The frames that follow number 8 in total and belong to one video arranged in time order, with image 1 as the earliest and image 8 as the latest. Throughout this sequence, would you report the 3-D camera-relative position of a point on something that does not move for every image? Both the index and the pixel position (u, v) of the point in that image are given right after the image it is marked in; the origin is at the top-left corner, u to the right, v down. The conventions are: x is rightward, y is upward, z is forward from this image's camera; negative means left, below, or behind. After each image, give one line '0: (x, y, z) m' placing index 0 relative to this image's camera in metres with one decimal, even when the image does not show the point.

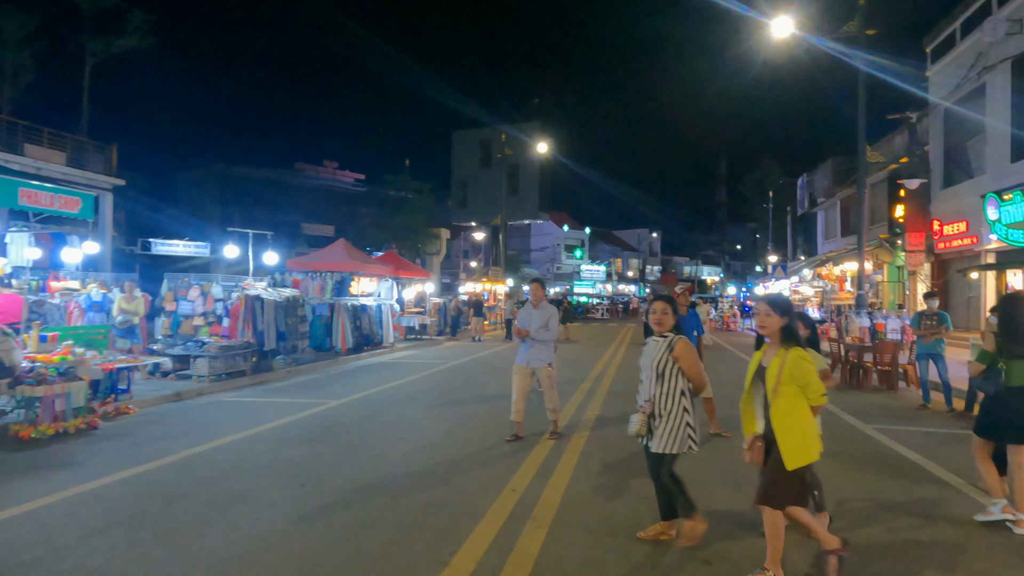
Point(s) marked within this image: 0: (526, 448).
0: (+0.2, -2.0, +8.4) m
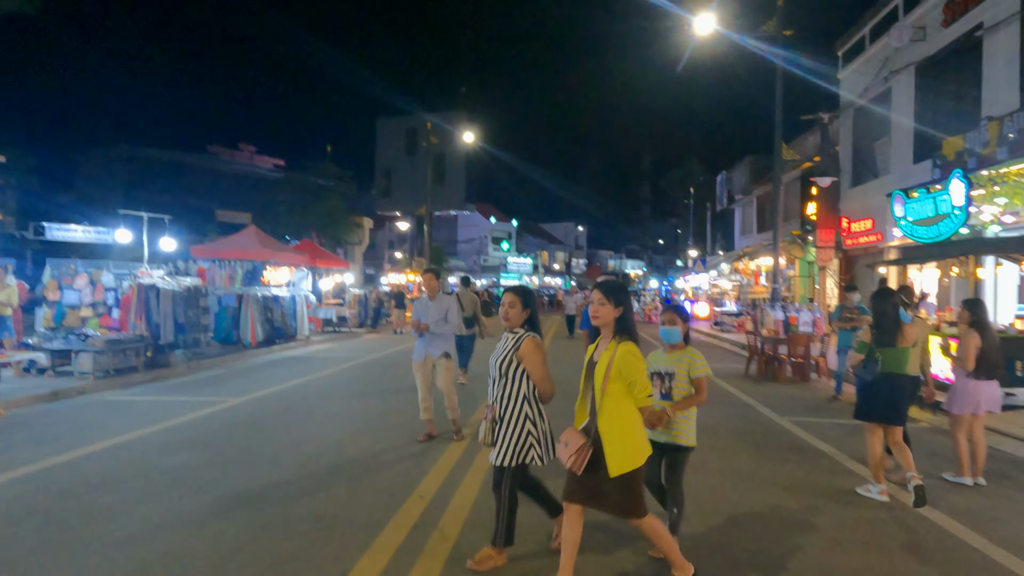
0: (-0.9, -1.9, +7.9) m
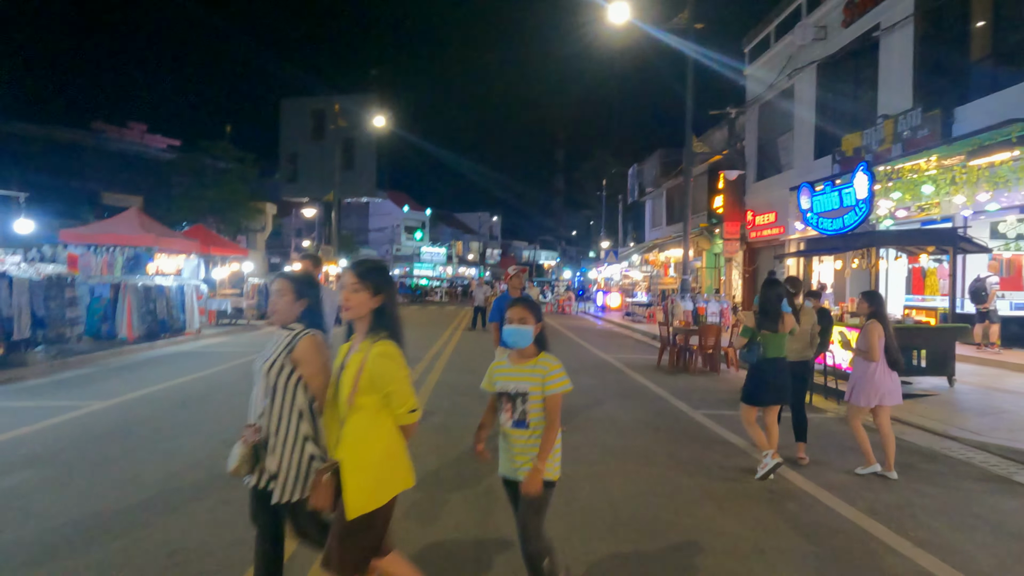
0: (-1.9, -1.8, +7.1) m
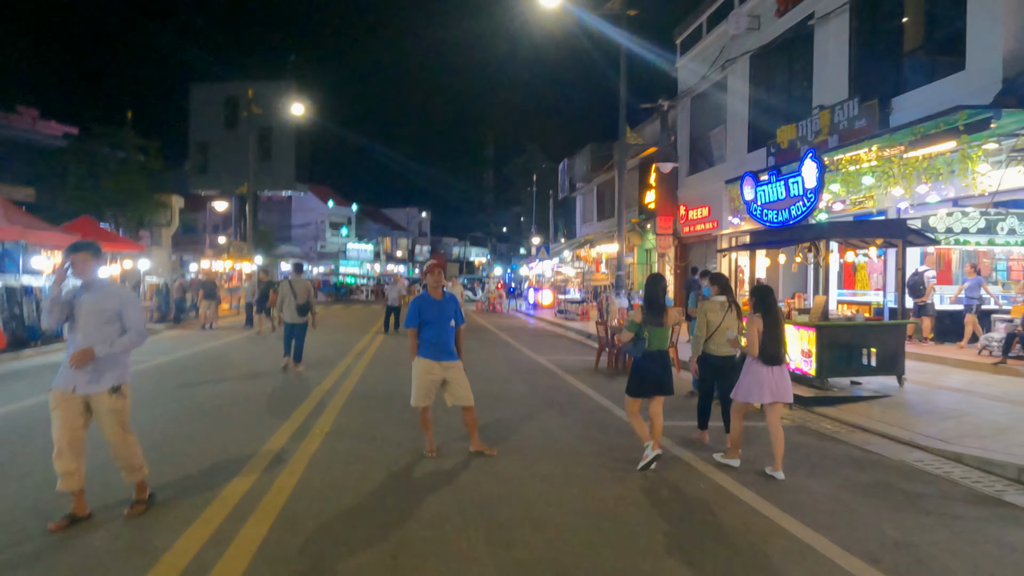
0: (-2.6, -1.8, +5.6) m
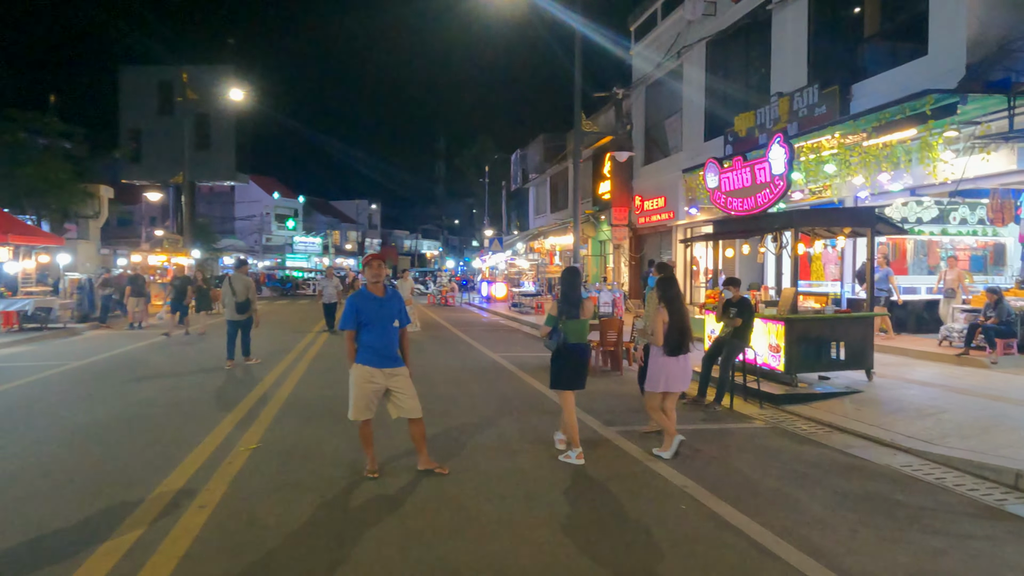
0: (-2.9, -1.7, +4.6) m
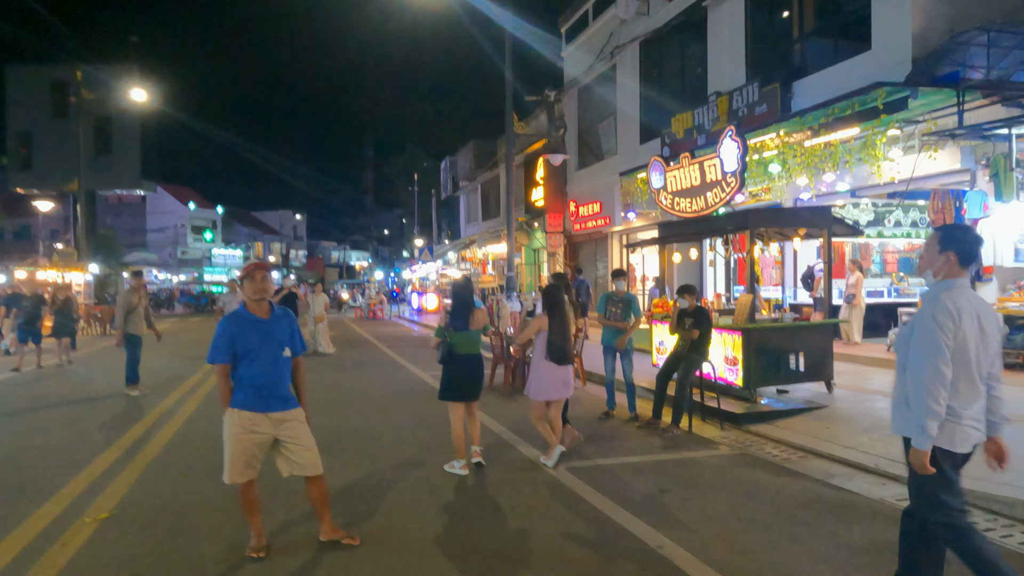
0: (-3.3, -1.9, +3.1) m
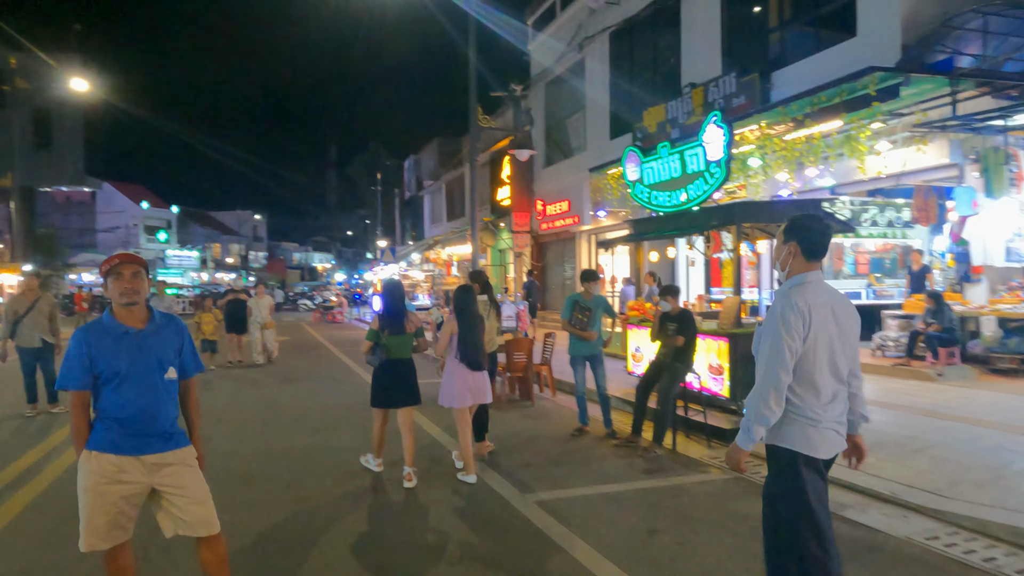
0: (-3.4, -1.9, +1.9) m
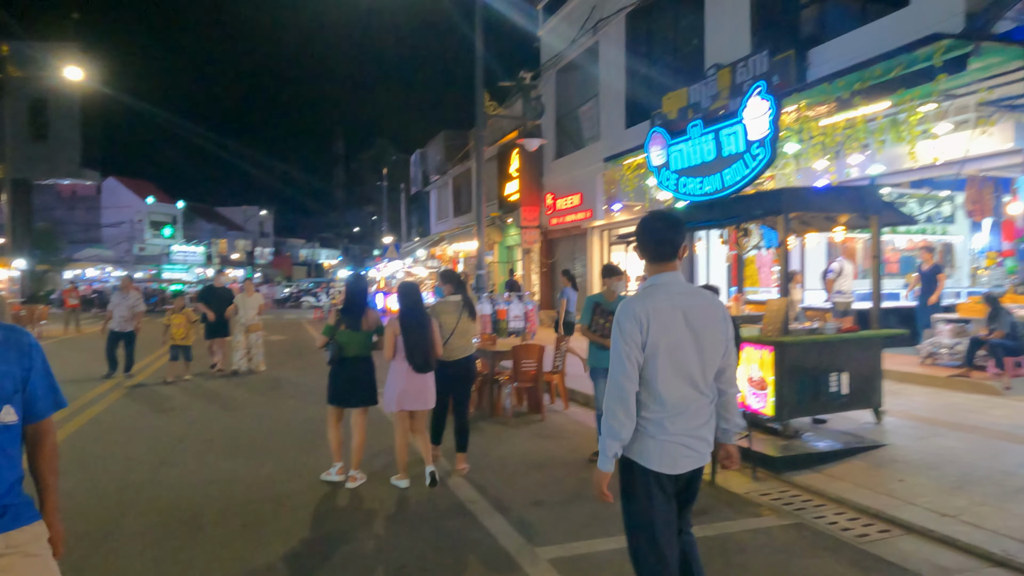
0: (-3.4, -1.9, +0.8) m
